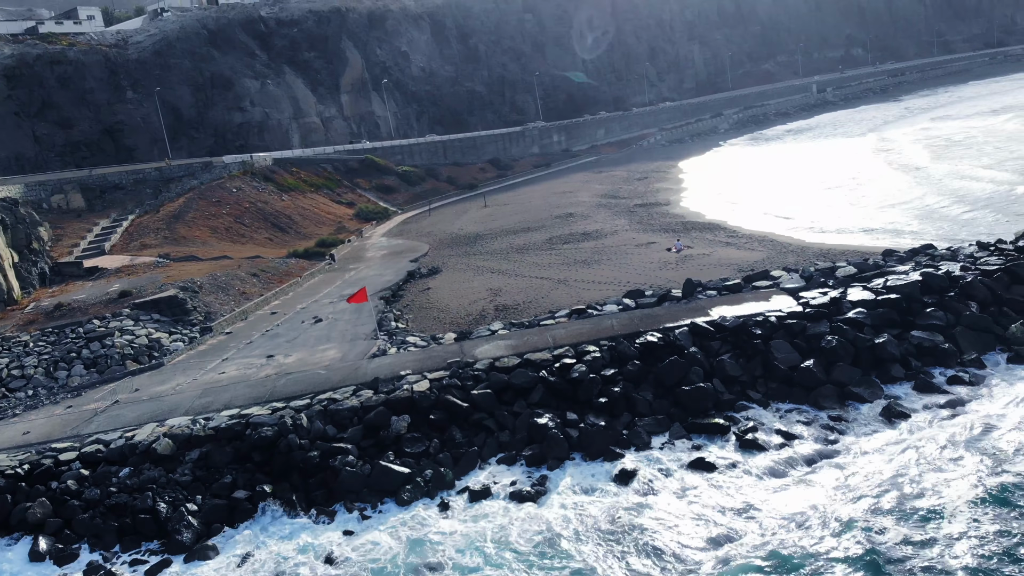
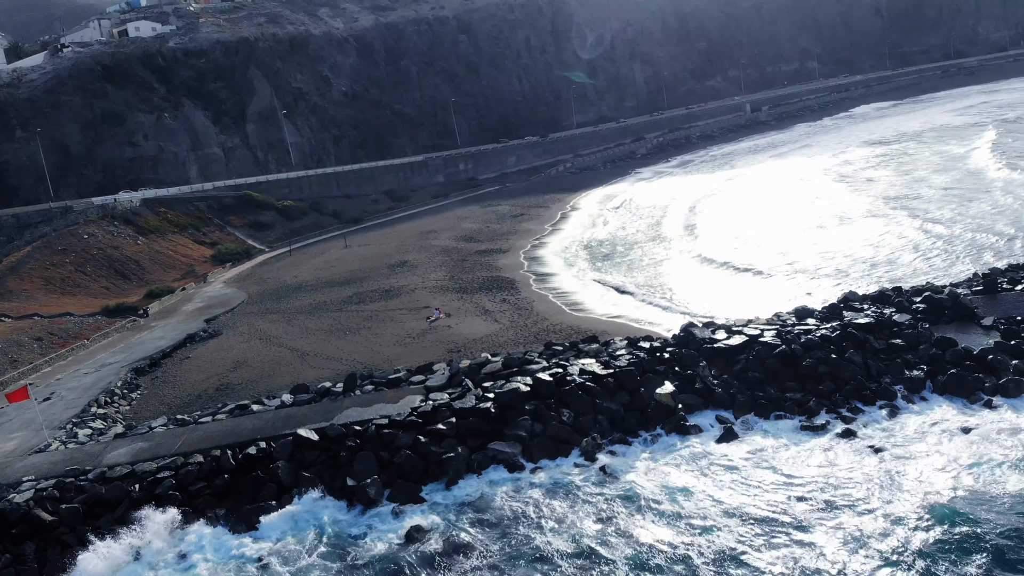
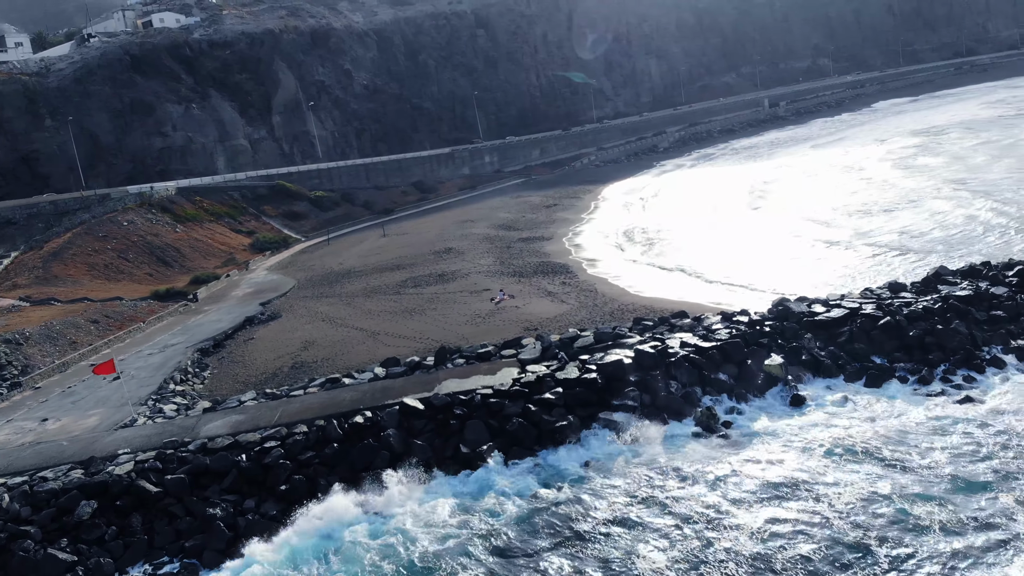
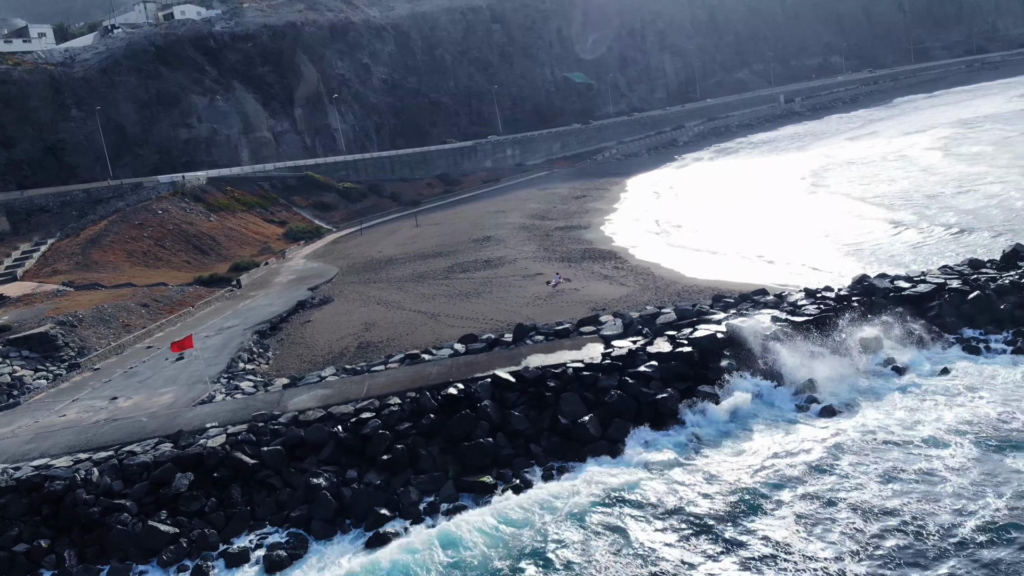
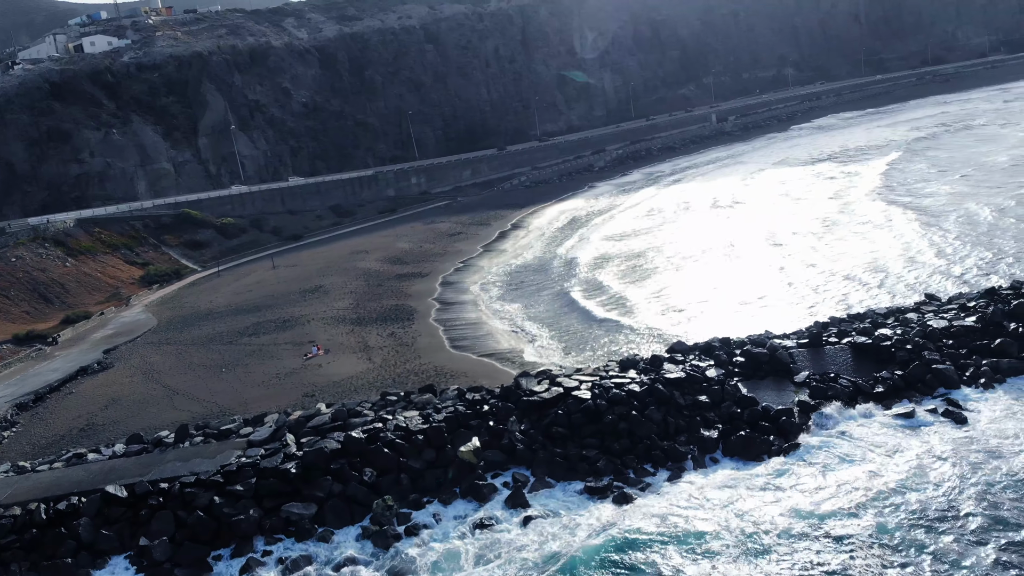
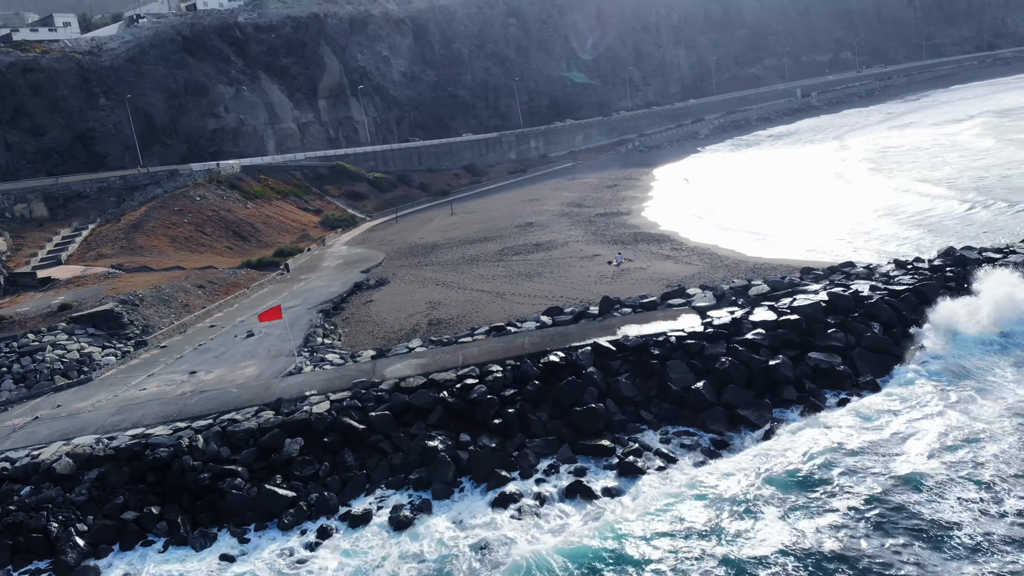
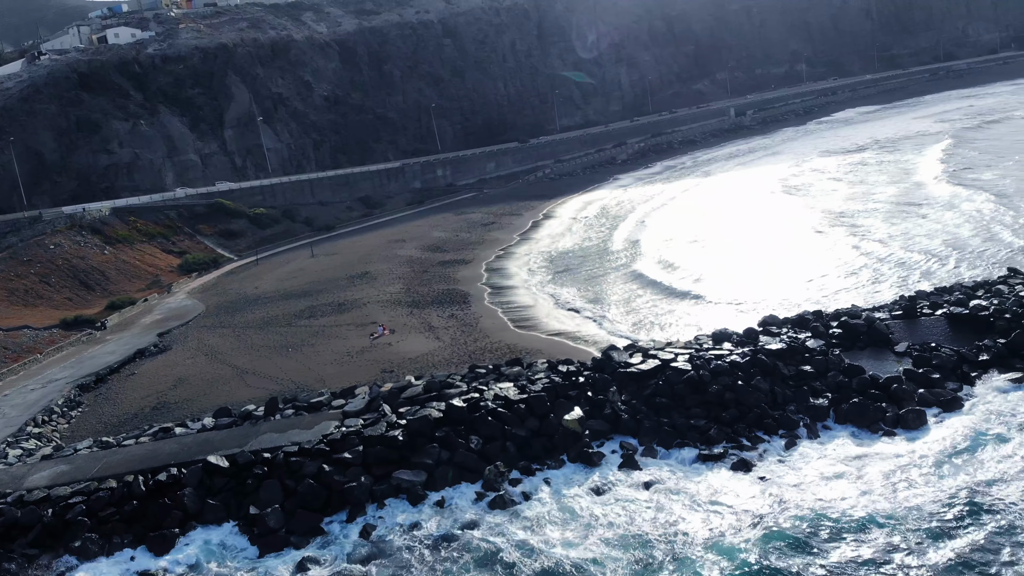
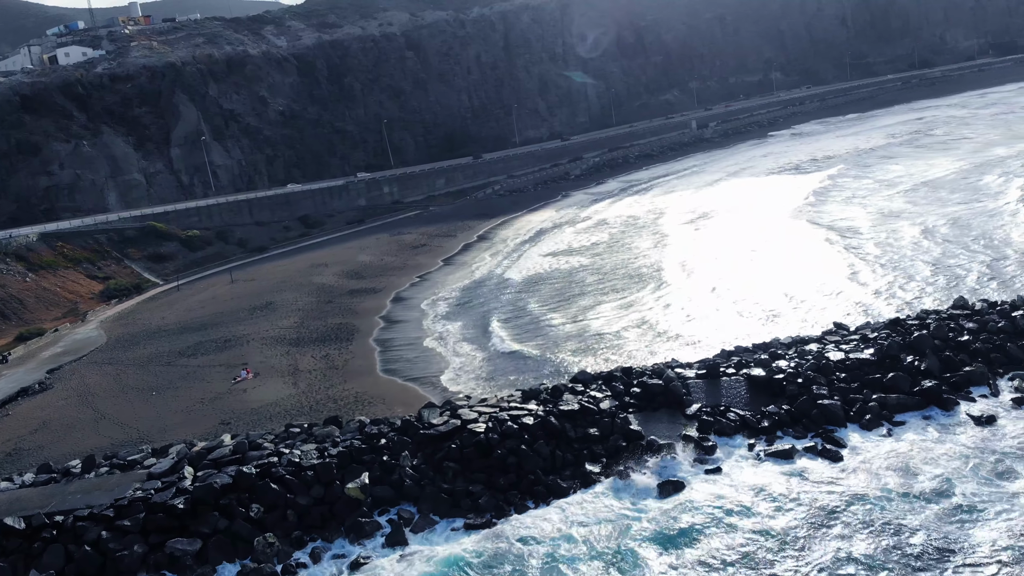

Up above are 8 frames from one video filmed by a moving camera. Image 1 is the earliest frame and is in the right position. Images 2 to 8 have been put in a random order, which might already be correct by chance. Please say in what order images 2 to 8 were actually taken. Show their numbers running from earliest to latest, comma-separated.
6, 4, 3, 2, 7, 5, 8
